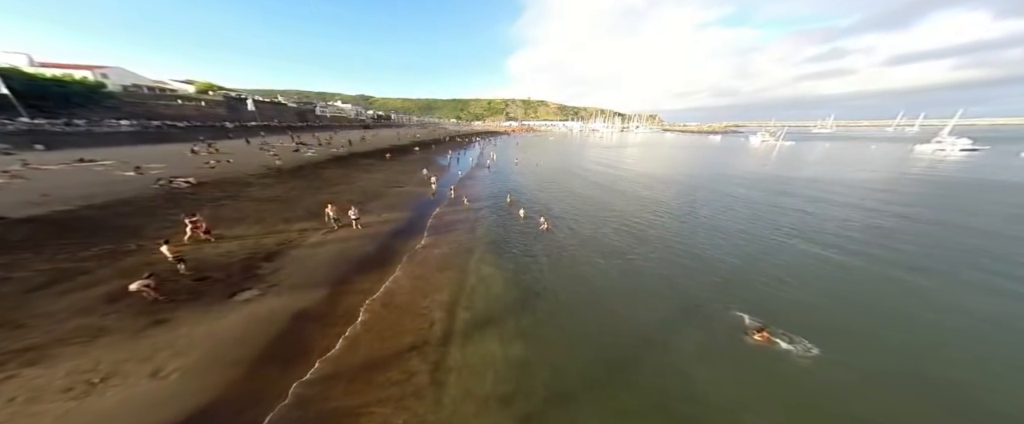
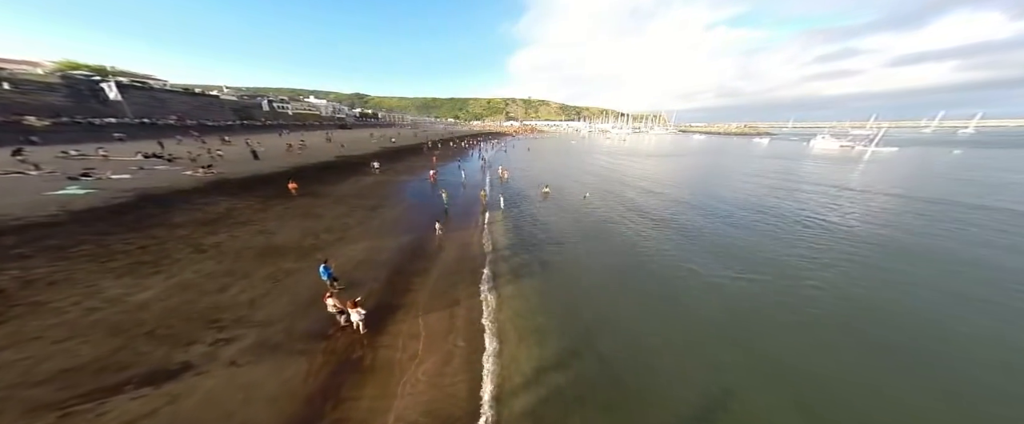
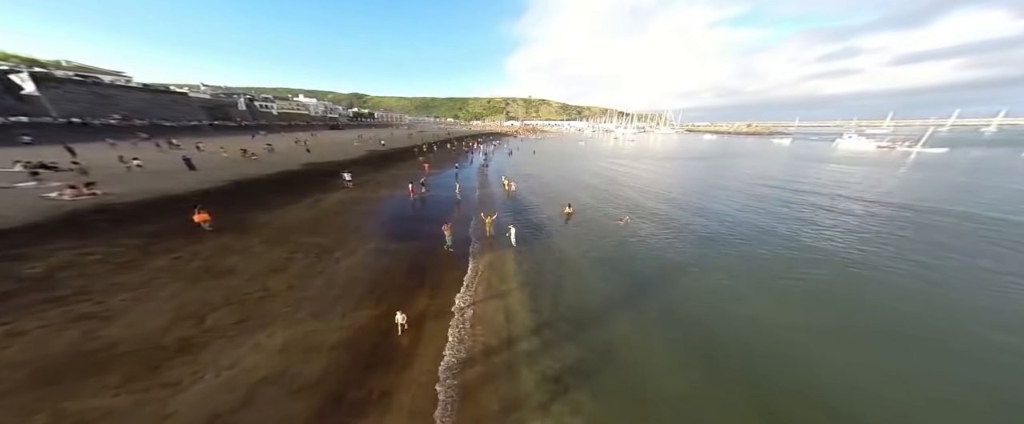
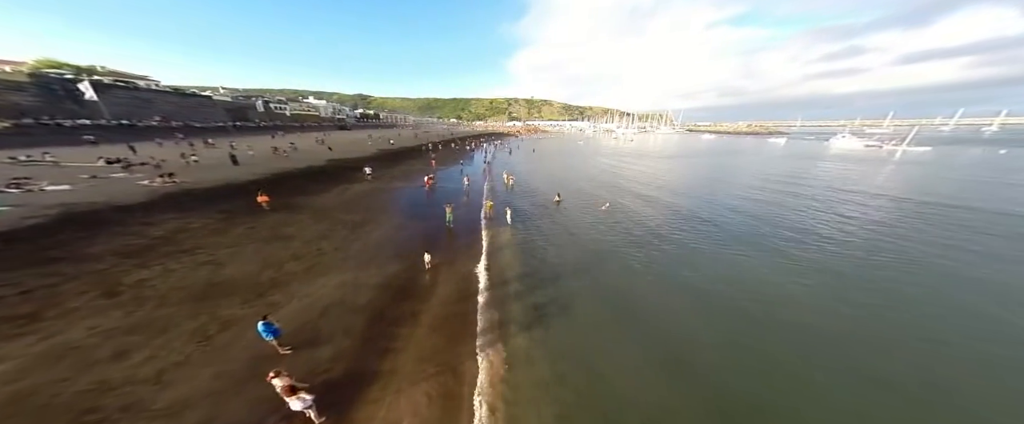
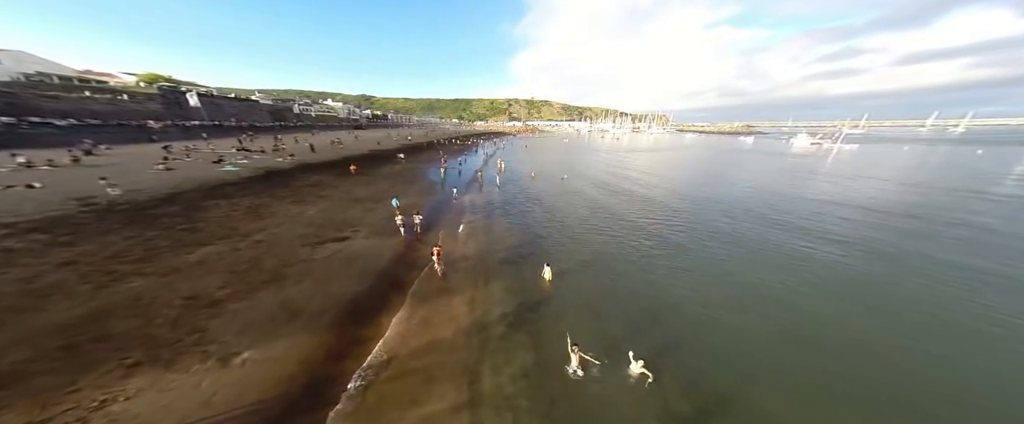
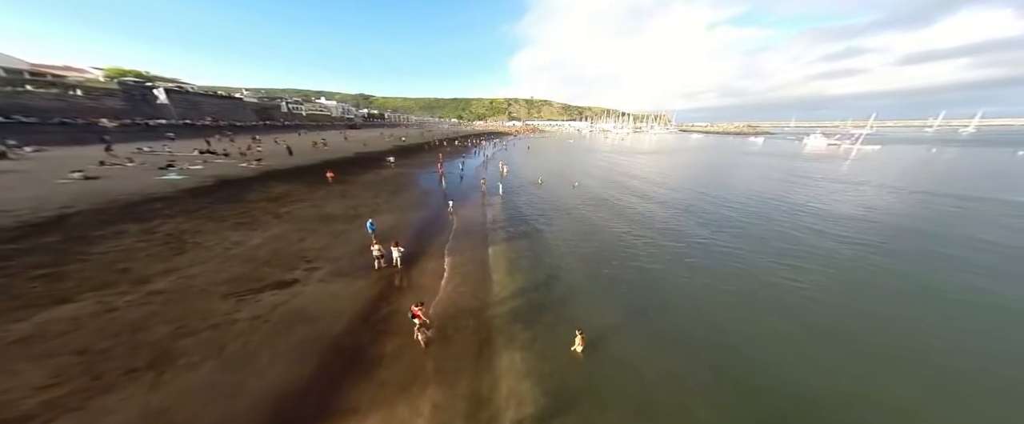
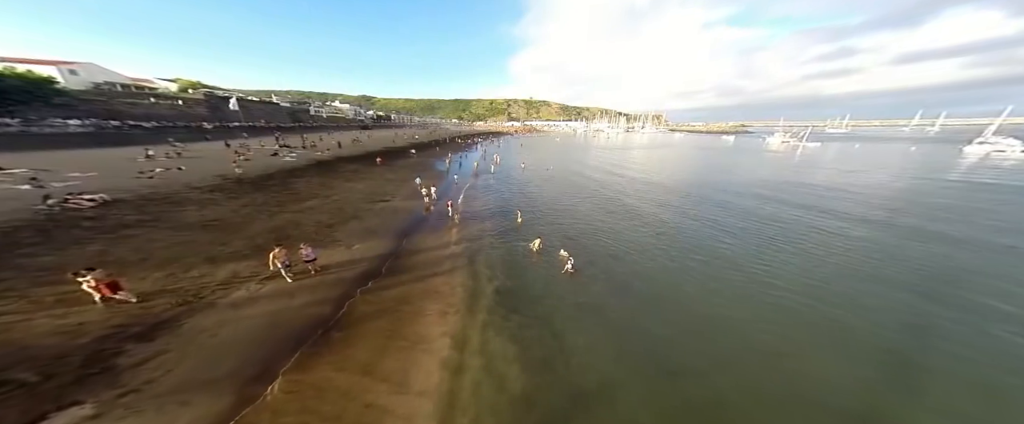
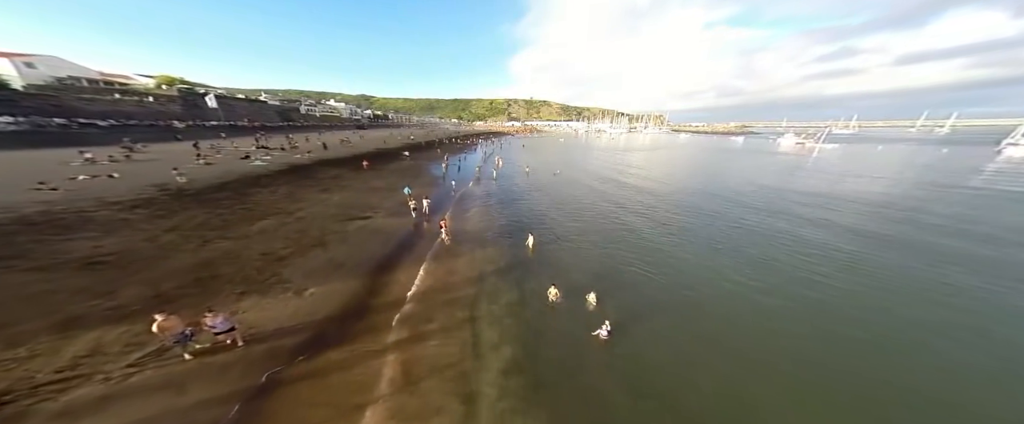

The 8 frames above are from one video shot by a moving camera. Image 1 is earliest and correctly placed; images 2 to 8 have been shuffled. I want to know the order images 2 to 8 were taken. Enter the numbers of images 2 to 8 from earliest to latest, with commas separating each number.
7, 8, 5, 6, 2, 4, 3
